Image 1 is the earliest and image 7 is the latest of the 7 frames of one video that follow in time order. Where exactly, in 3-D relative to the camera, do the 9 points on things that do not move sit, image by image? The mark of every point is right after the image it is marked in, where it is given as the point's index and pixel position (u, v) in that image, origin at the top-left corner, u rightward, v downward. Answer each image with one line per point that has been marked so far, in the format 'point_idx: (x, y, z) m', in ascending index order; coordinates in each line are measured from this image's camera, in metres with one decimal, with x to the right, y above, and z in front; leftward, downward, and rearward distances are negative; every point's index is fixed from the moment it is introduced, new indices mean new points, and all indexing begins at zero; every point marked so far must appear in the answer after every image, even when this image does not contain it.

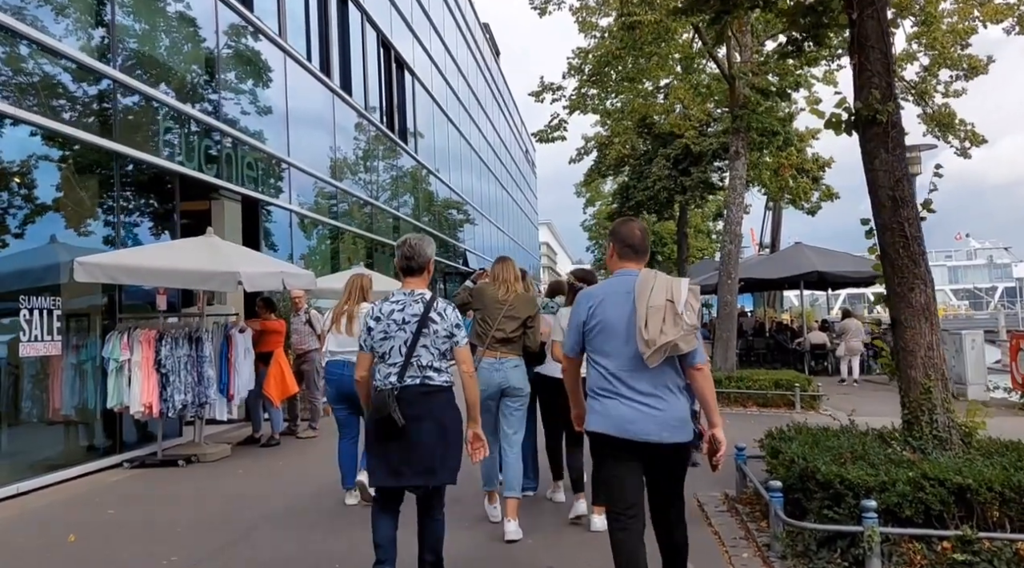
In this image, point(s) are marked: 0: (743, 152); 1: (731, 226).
0: (+3.6, +2.1, +12.7) m
1: (+3.3, +0.9, +12.5) m
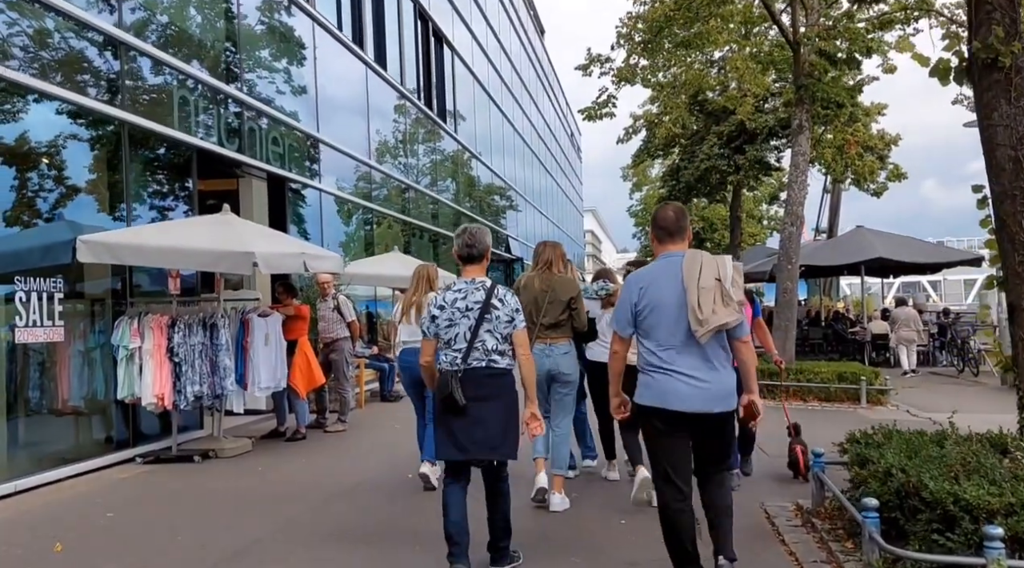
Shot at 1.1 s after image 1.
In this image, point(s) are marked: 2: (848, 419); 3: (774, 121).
0: (+4.2, +2.3, +11.8) m
1: (+3.9, +1.1, +11.6) m
2: (+3.8, -1.6, +9.5) m
3: (+5.8, +3.6, +18.0) m
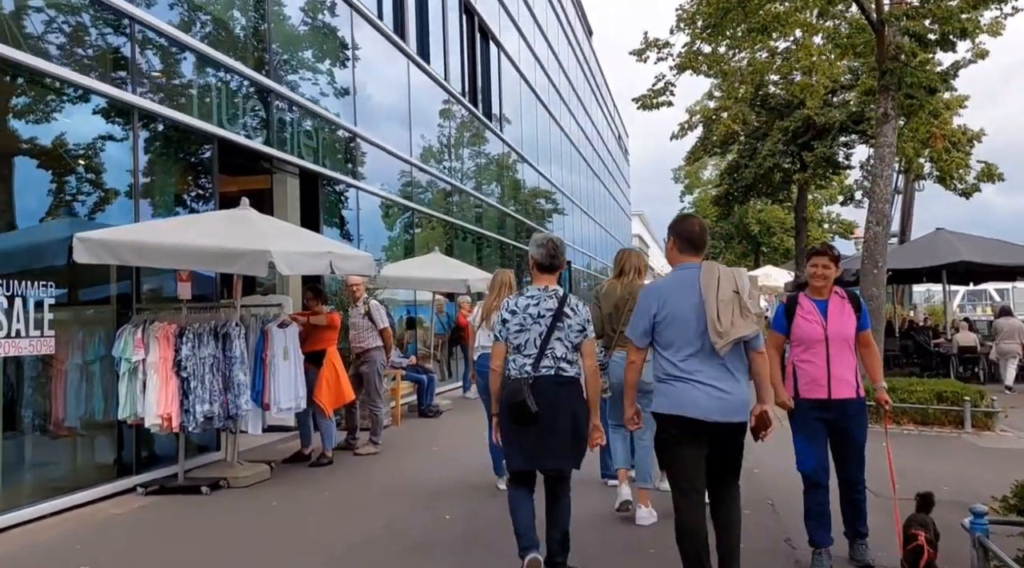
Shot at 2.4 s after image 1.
0: (+4.9, +2.2, +10.5) m
1: (+4.6, +1.0, +10.4) m
2: (+4.4, -1.6, +8.3) m
3: (+6.8, +3.5, +16.7) m
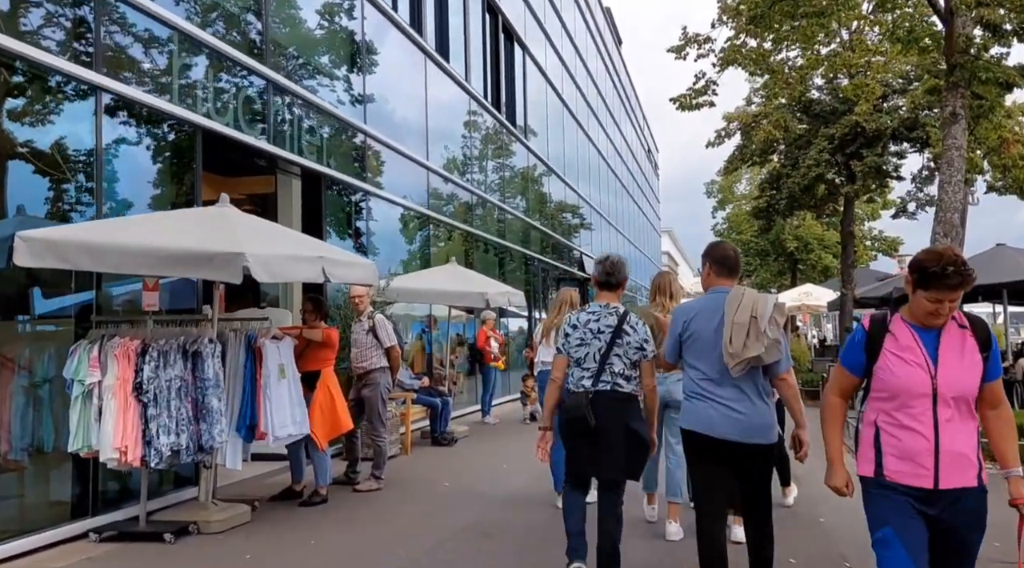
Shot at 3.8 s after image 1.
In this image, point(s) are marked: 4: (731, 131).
0: (+5.2, +2.0, +9.5) m
1: (+4.9, +0.8, +9.3) m
2: (+4.6, -1.8, +7.2) m
3: (+7.3, +3.1, +15.6) m
4: (+5.0, +3.5, +18.7) m
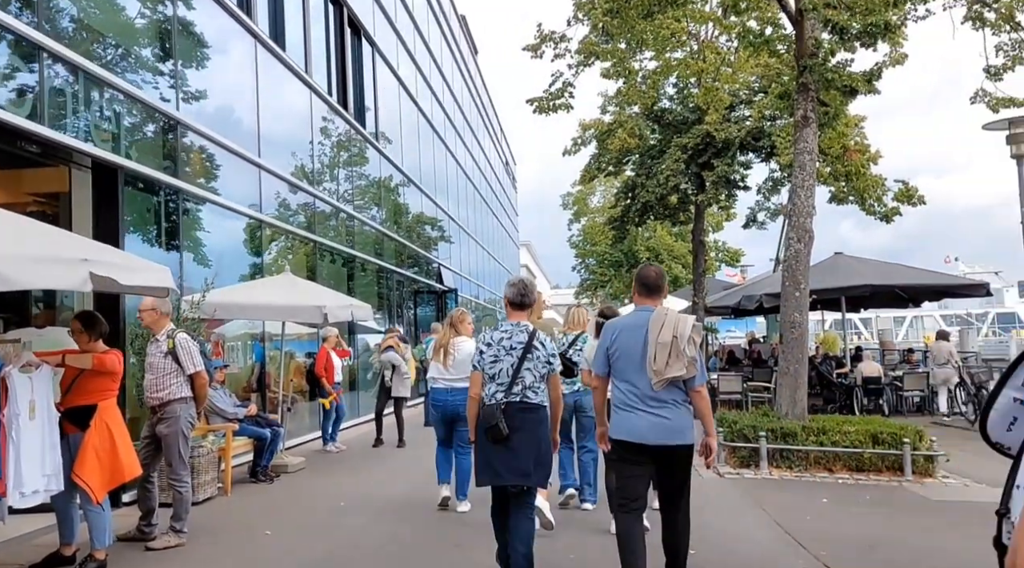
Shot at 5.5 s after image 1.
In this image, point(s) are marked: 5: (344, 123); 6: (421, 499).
0: (+3.5, +1.9, +9.3) m
1: (+3.2, +0.7, +9.1) m
2: (+3.3, -1.8, +6.9) m
3: (+4.5, +3.0, +15.8) m
4: (+1.7, +3.3, +18.4) m
5: (-3.6, +3.4, +17.0) m
6: (-0.9, -2.0, +7.5) m
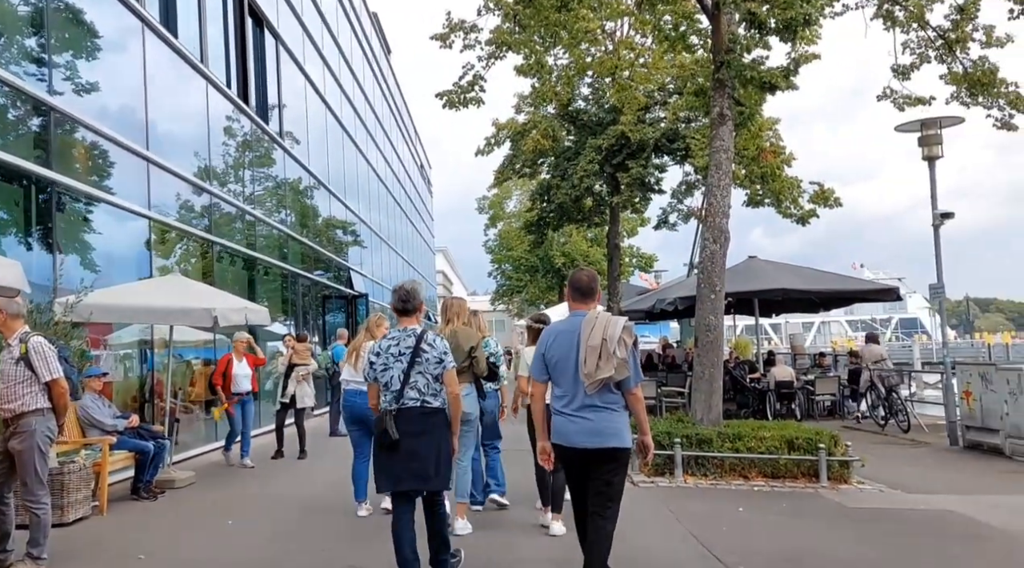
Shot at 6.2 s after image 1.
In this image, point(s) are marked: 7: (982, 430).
0: (+2.5, +1.9, +9.2) m
1: (+2.2, +0.7, +9.0) m
2: (+2.5, -1.8, +6.7) m
3: (+2.8, +2.9, +15.7) m
4: (-0.2, +3.2, +18.1) m
5: (-5.3, +3.4, +16.2) m
6: (-1.7, -2.0, +7.0) m
7: (+5.8, -1.8, +10.0) m
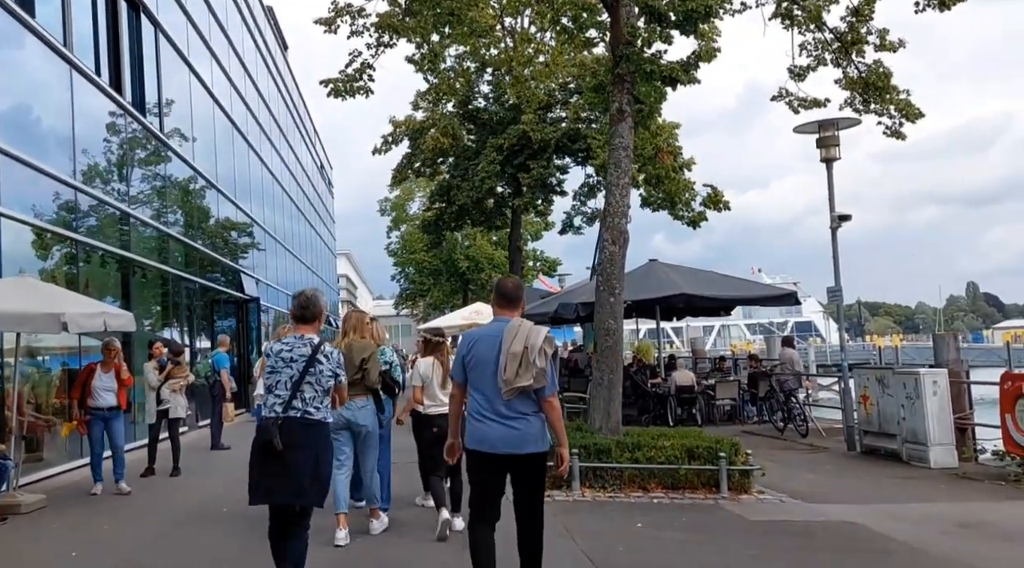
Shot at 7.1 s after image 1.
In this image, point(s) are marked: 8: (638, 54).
0: (+1.3, +1.9, +9.0) m
1: (+1.1, +0.7, +8.7) m
2: (+1.6, -1.9, +6.5) m
3: (+0.9, +2.8, +15.5) m
4: (-2.3, +3.1, +17.5) m
5: (-7.2, +3.3, +15.0) m
6: (-2.6, -2.0, +6.3) m
7: (+4.5, -1.9, +10.0) m
8: (+1.3, +2.4, +8.4) m
